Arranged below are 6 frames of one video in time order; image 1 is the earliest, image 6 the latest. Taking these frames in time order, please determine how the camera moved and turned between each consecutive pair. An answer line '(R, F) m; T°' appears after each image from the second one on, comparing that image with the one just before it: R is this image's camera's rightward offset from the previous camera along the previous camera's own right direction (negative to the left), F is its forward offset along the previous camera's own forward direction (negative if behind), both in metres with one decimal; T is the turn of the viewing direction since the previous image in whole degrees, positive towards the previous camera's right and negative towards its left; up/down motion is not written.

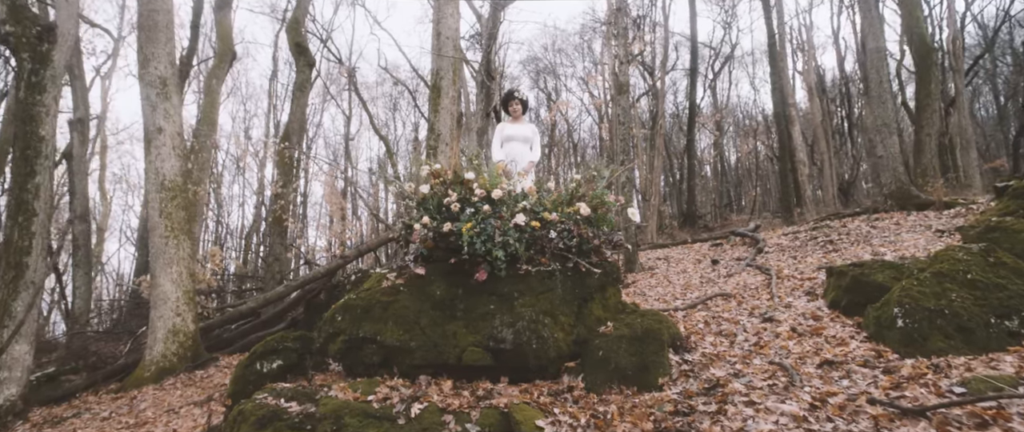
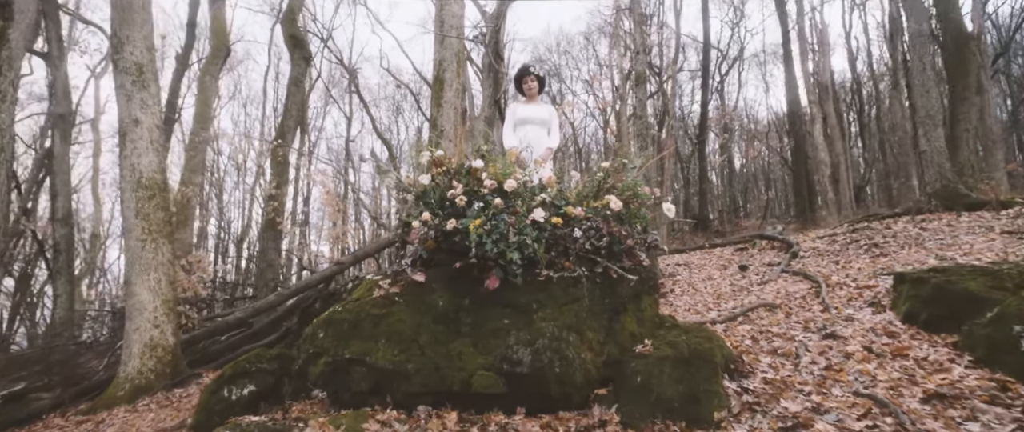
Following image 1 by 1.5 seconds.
(-0.1, +0.7) m; 0°
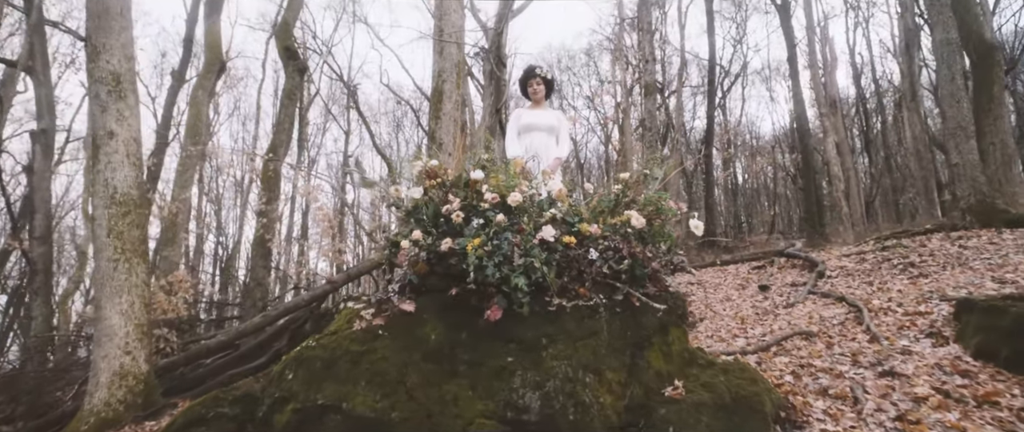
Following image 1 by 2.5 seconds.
(0.0, +0.5) m; 0°
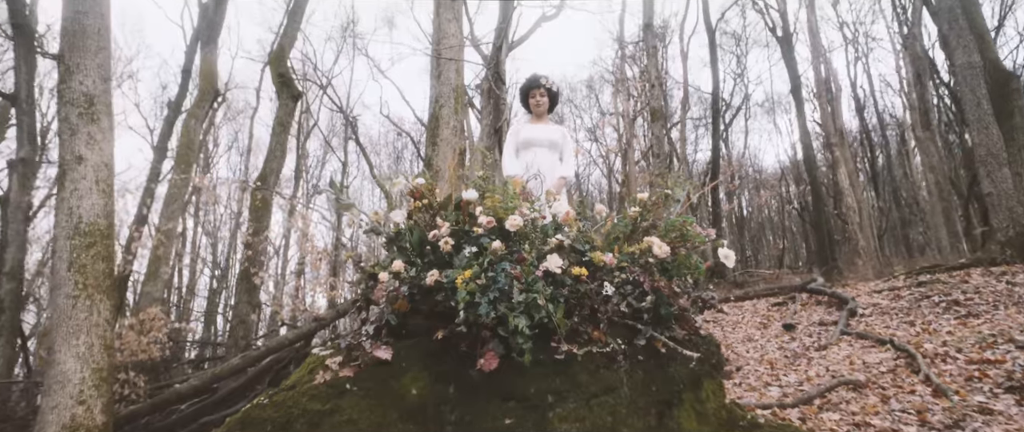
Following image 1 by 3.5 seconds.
(0.0, +0.5) m; 0°
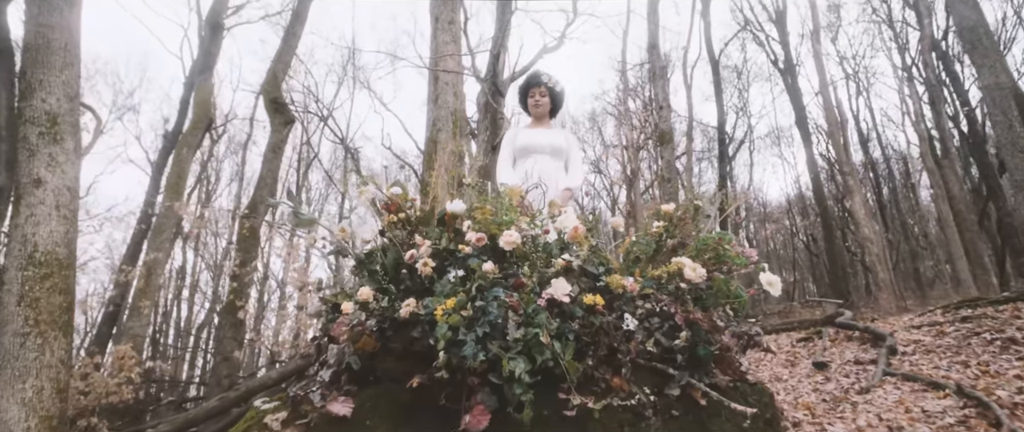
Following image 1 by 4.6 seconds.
(0.0, +0.5) m; 0°
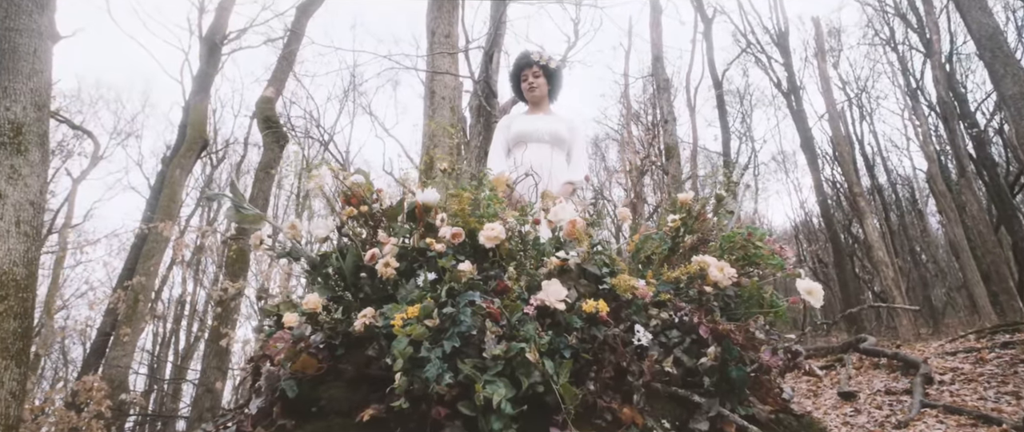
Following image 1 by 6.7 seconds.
(+0.1, +0.4) m; 0°
